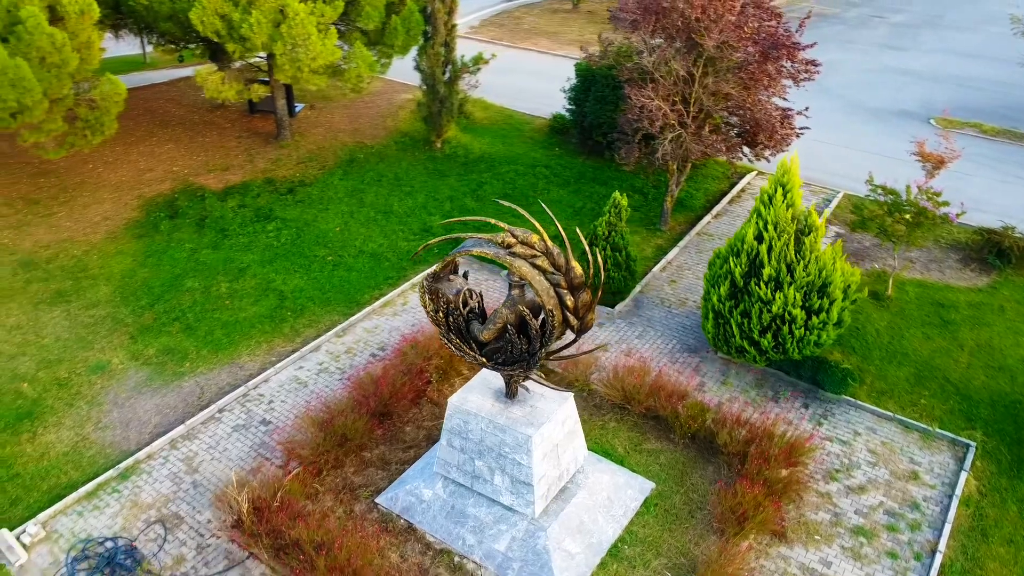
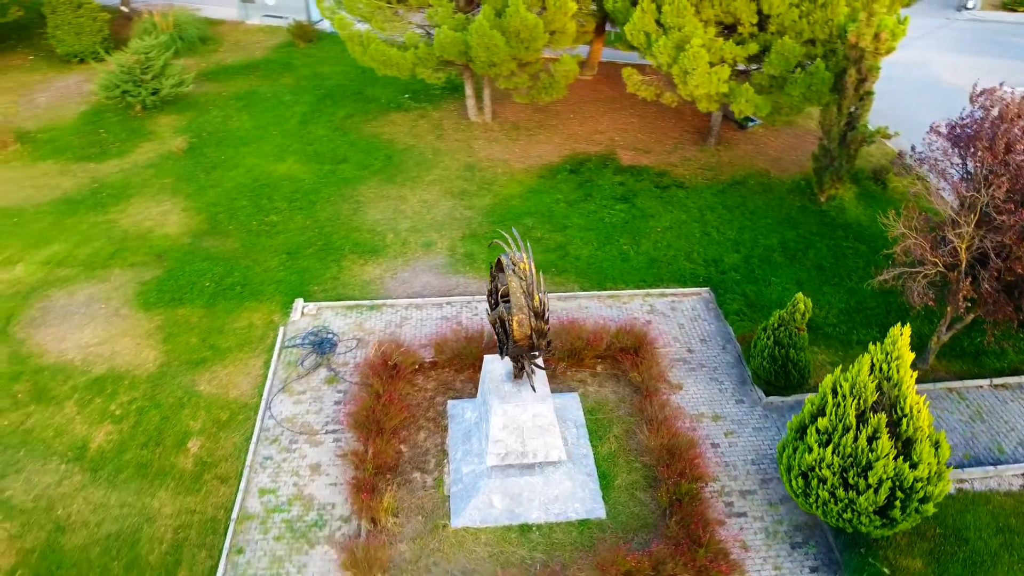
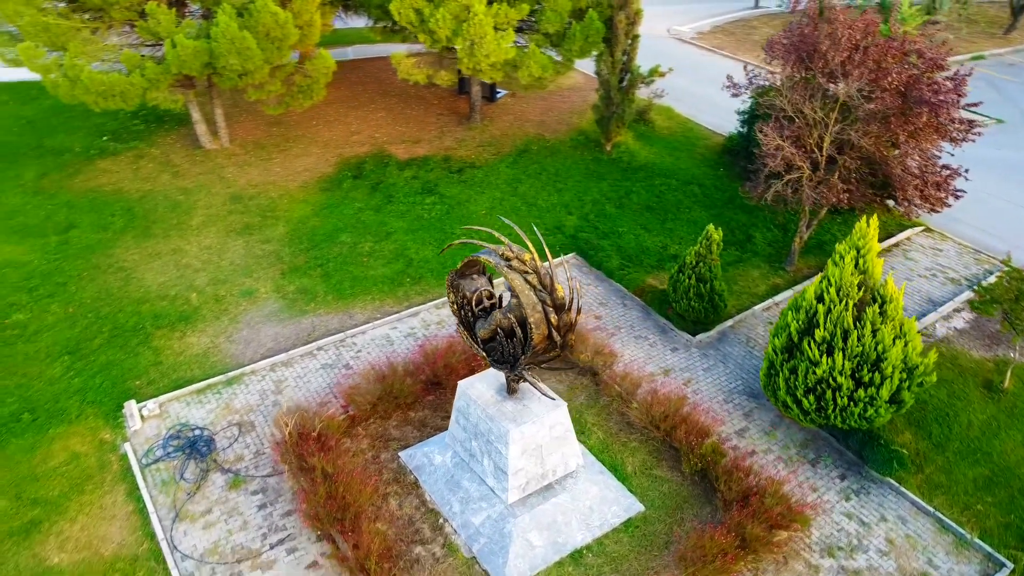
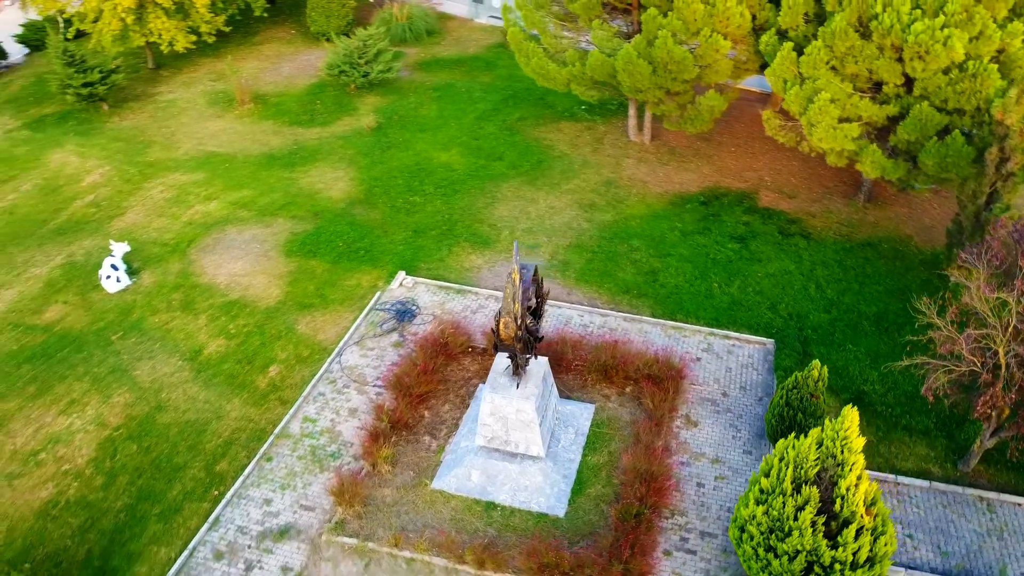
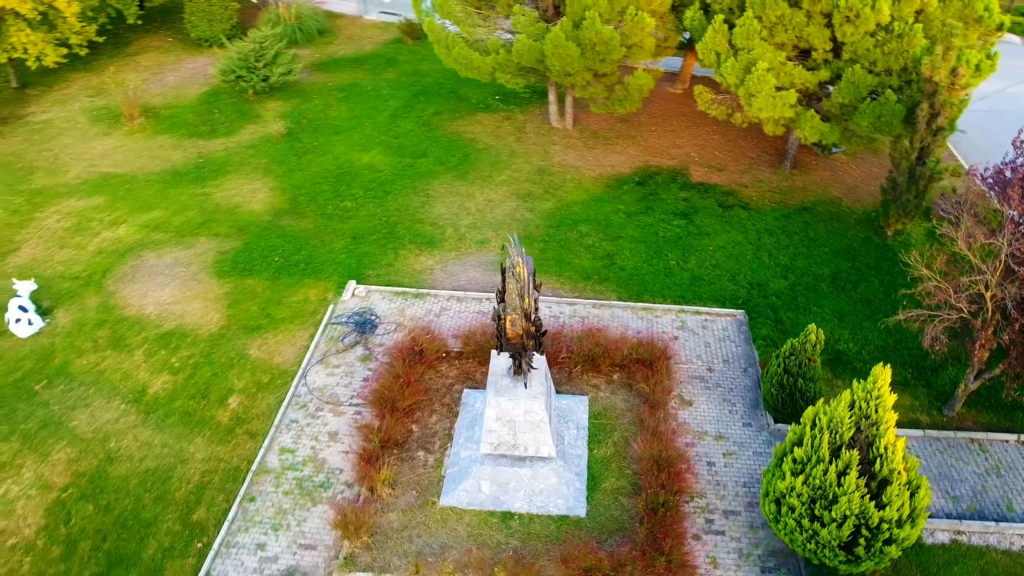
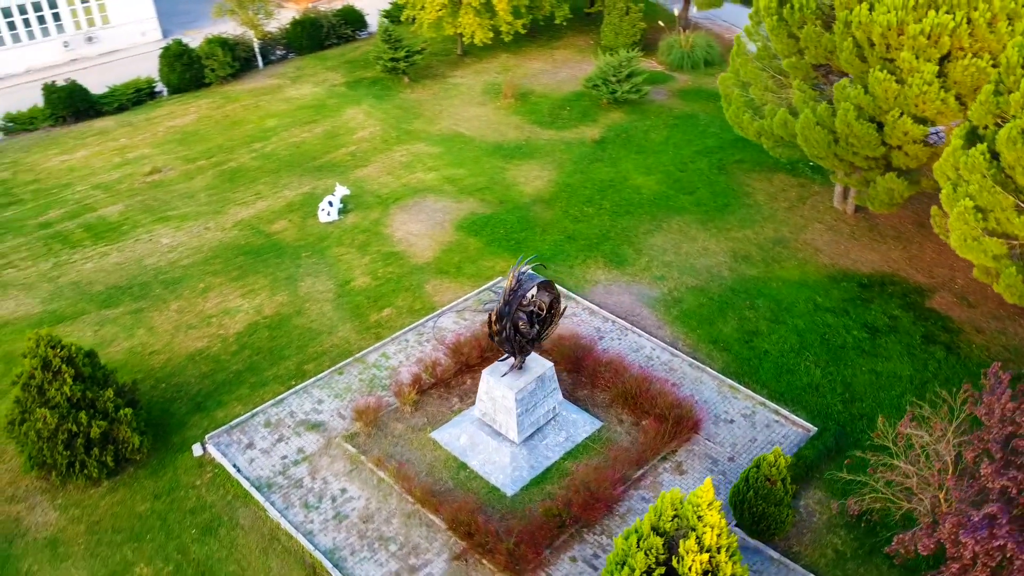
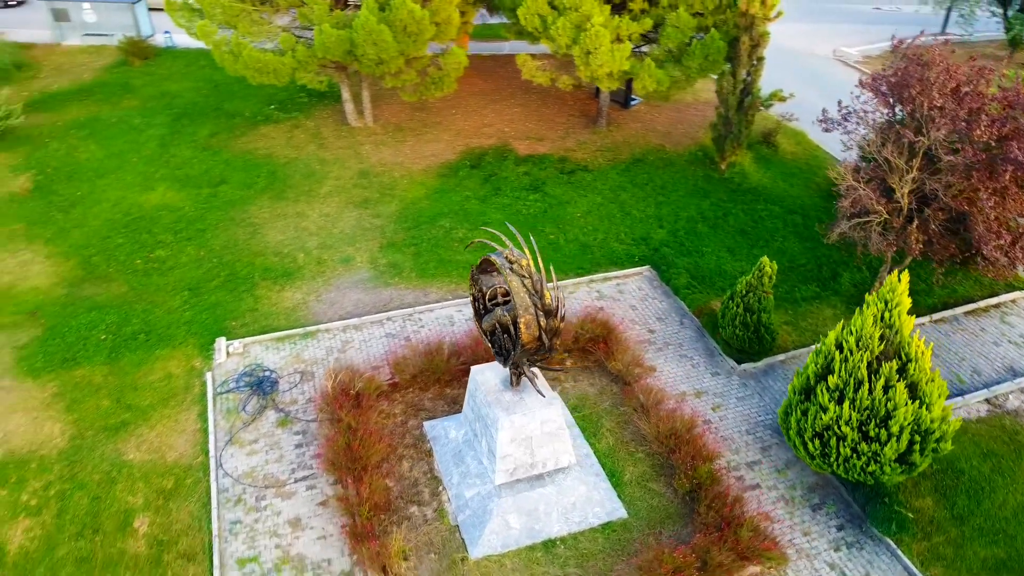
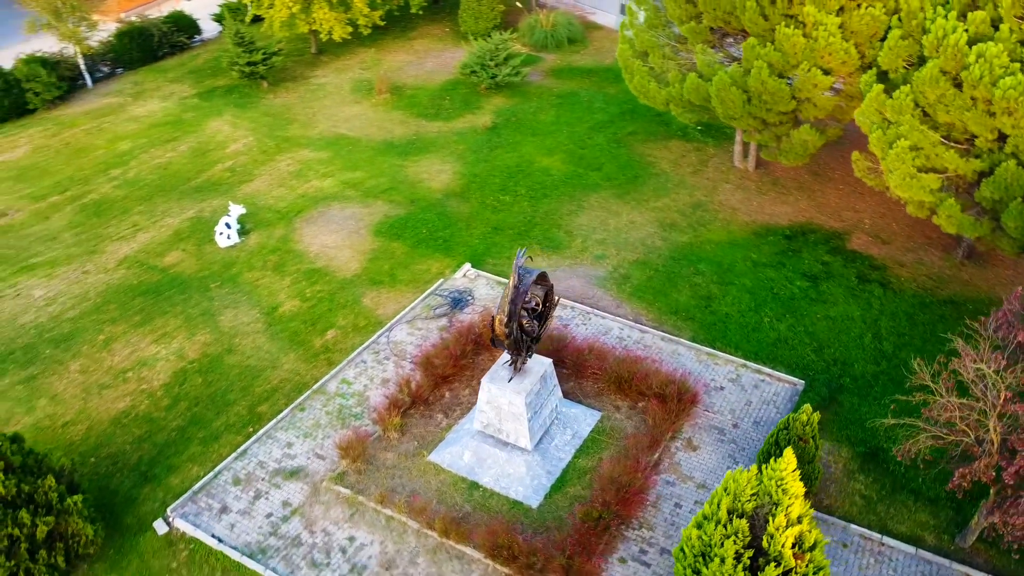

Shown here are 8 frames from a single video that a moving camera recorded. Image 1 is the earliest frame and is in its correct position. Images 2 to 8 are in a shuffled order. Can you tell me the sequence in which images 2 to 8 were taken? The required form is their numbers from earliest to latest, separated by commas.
3, 7, 2, 5, 4, 8, 6
